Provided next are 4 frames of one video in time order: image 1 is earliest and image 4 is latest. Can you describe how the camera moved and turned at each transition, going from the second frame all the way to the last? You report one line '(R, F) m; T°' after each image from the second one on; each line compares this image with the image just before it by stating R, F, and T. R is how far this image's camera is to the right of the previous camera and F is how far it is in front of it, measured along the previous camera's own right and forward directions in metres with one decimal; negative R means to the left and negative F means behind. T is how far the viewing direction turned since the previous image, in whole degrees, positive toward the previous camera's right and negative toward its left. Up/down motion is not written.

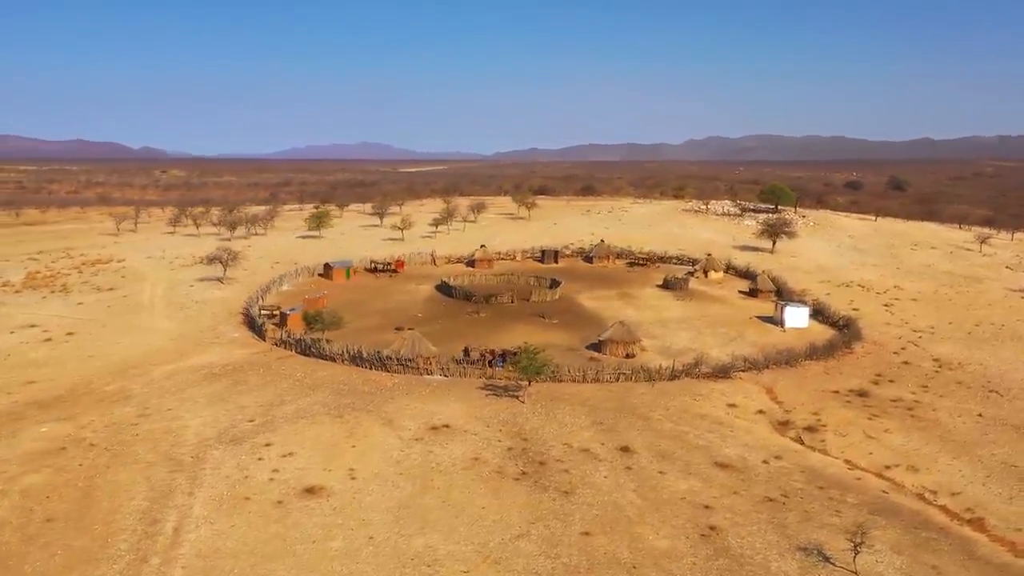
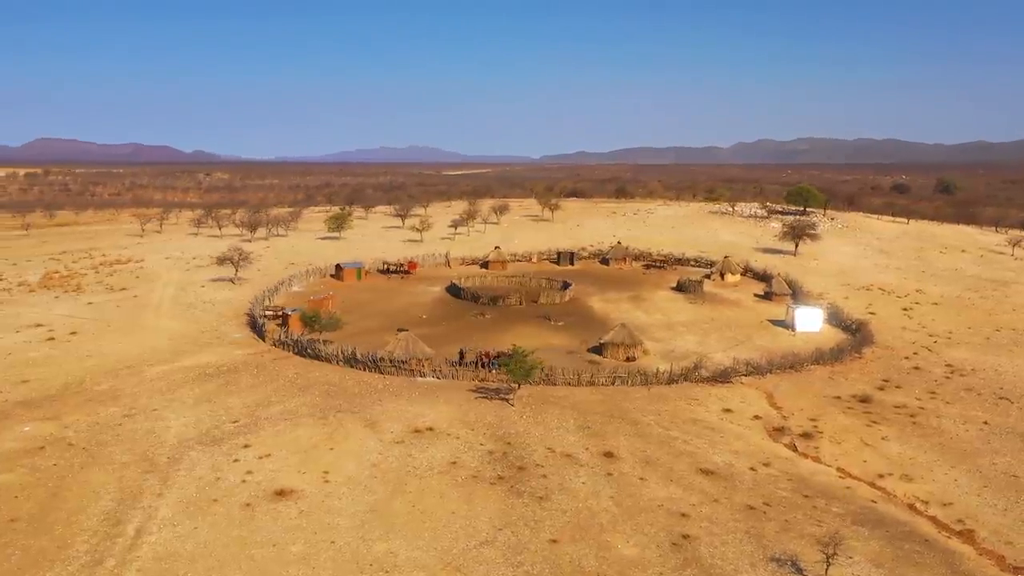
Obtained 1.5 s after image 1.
(+1.0, +0.3) m; -2°
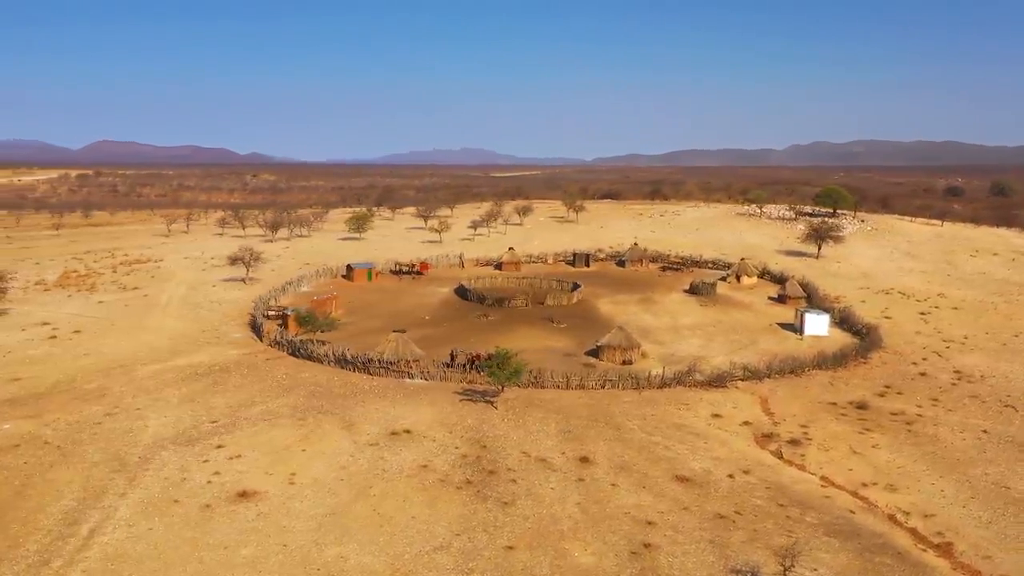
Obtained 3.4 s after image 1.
(+1.2, +0.2) m; -2°
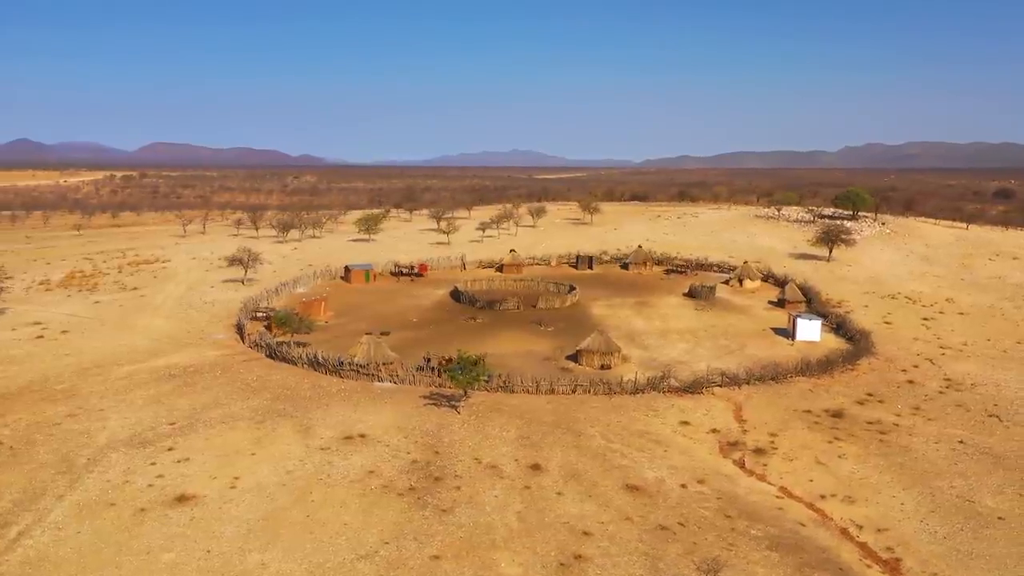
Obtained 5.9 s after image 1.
(+1.5, +0.2) m; -1°
